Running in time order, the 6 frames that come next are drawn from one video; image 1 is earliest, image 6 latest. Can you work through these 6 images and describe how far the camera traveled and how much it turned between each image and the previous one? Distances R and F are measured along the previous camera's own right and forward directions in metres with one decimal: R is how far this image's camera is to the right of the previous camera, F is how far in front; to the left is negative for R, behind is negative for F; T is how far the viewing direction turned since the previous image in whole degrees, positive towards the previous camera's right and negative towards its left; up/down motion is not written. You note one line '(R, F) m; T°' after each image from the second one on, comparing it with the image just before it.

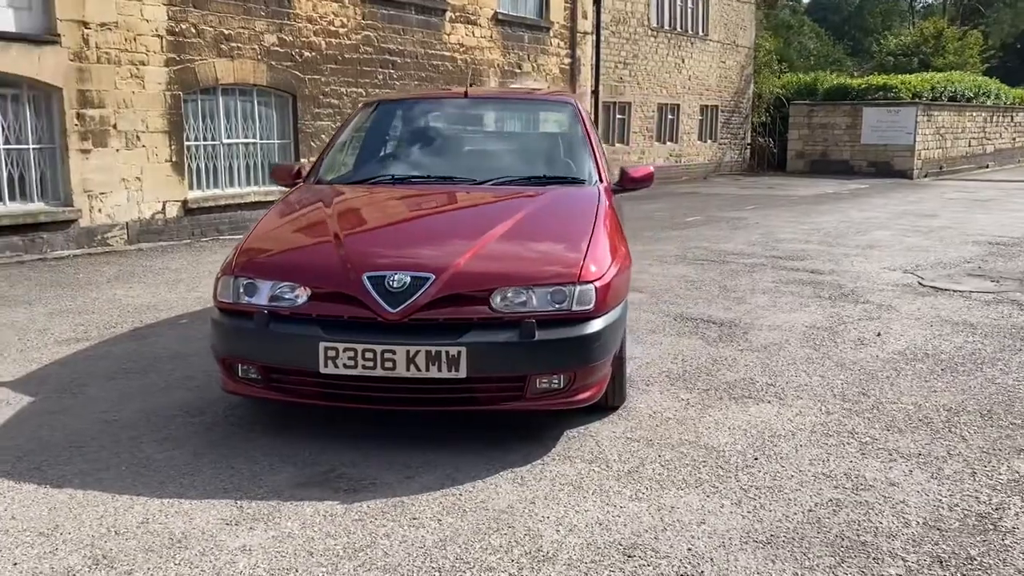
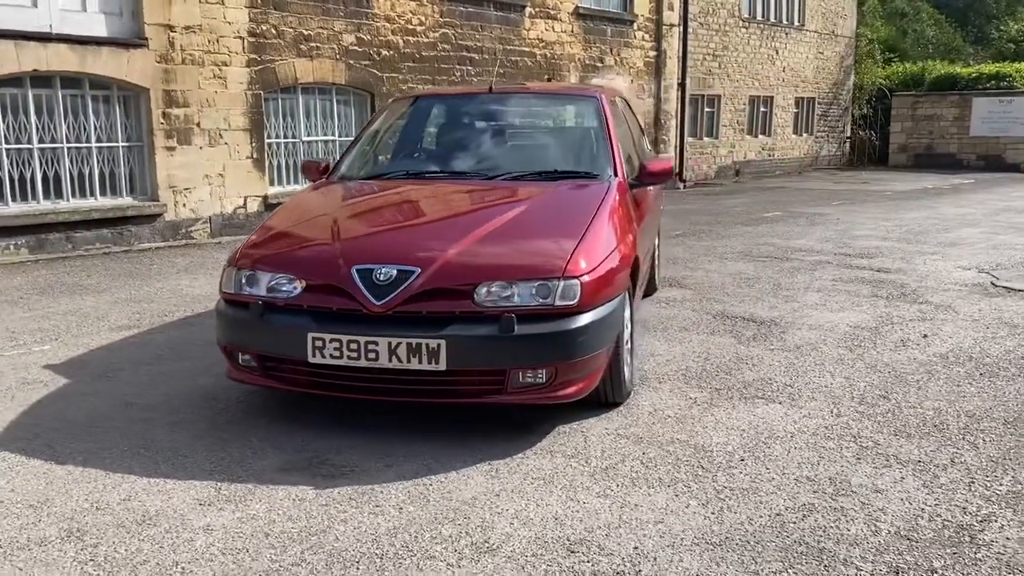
(+0.5, 0.0) m; -7°
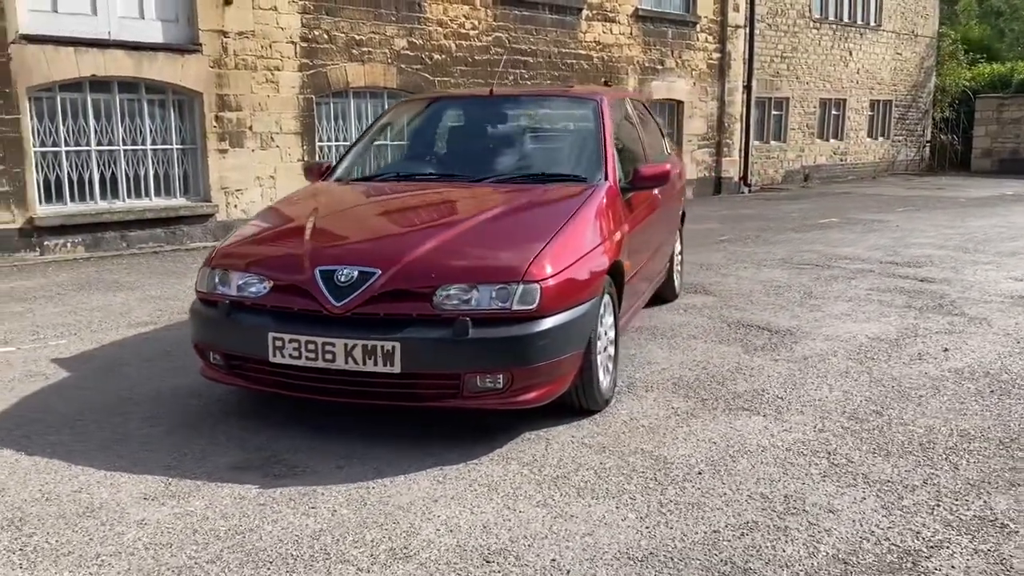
(+0.5, +0.1) m; -5°
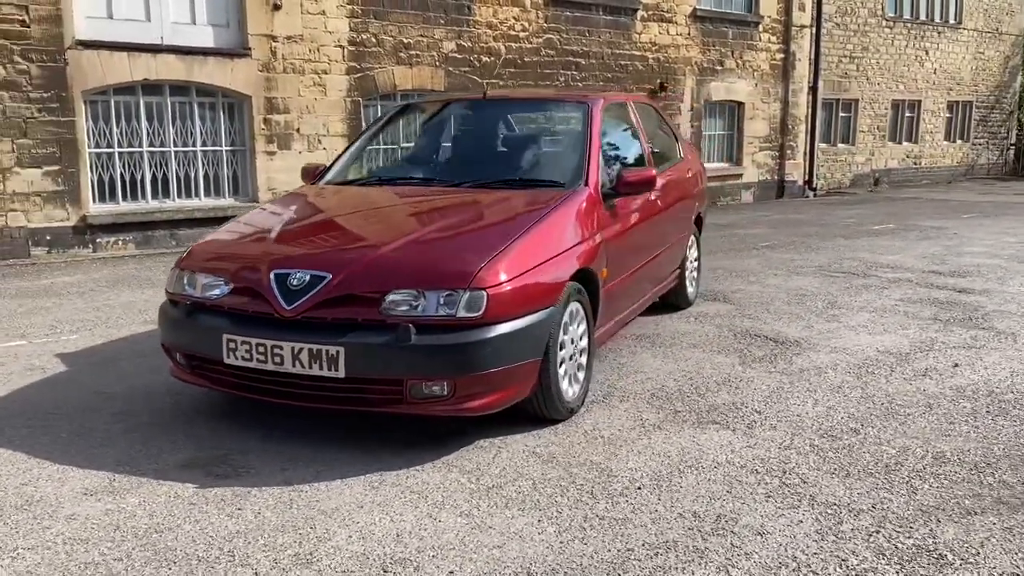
(+0.6, +0.1) m; -5°
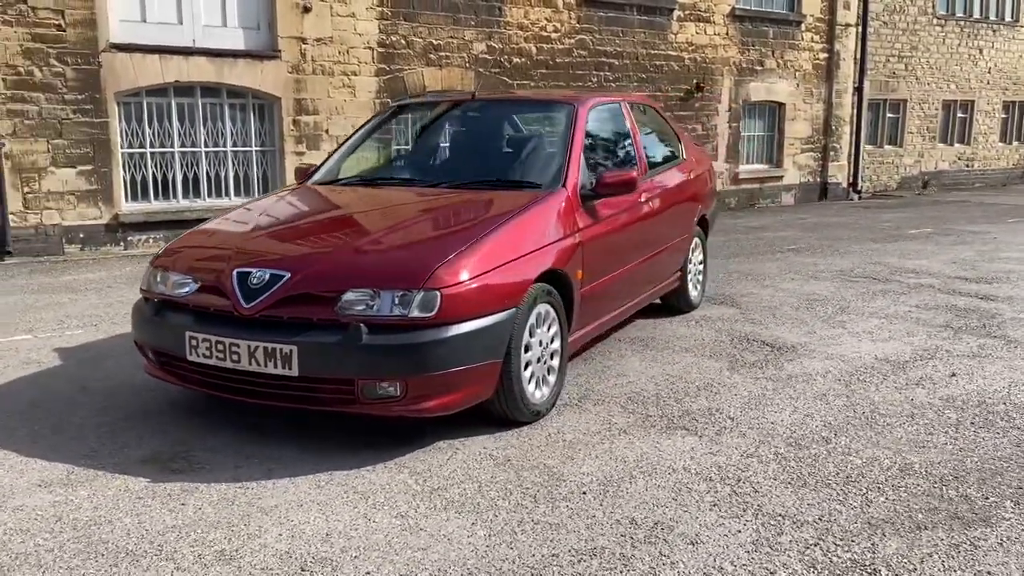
(+0.4, 0.0) m; -3°
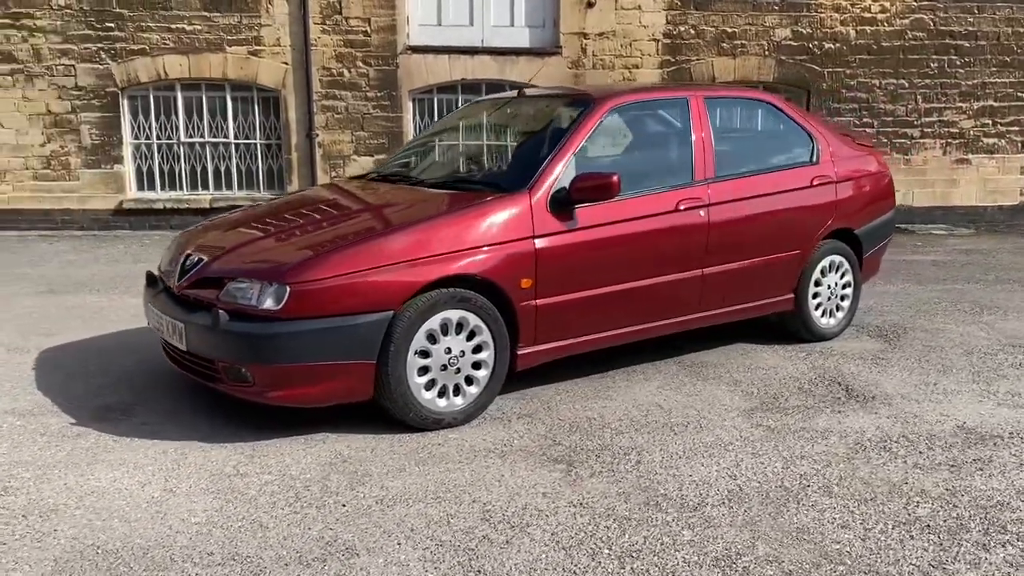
(+2.3, +0.7) m; -27°
